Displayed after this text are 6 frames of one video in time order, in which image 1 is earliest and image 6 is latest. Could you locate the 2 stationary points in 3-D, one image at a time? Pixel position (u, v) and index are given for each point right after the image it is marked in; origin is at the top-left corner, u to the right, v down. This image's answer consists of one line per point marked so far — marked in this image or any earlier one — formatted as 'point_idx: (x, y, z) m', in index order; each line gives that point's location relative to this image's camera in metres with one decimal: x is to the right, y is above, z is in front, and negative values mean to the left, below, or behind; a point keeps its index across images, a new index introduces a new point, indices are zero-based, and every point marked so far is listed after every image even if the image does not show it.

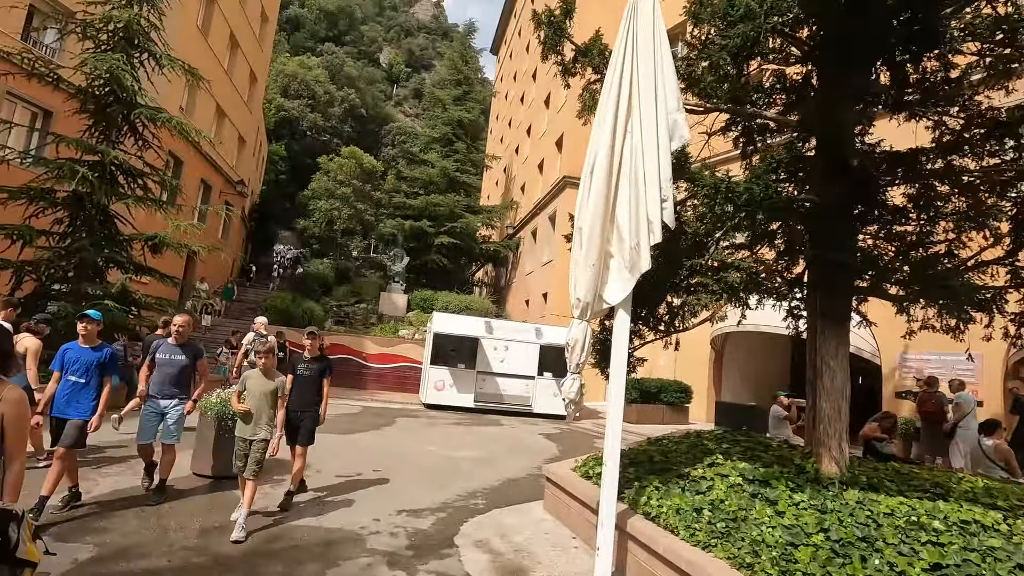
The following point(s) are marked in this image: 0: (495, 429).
0: (-0.4, -3.2, +12.2) m
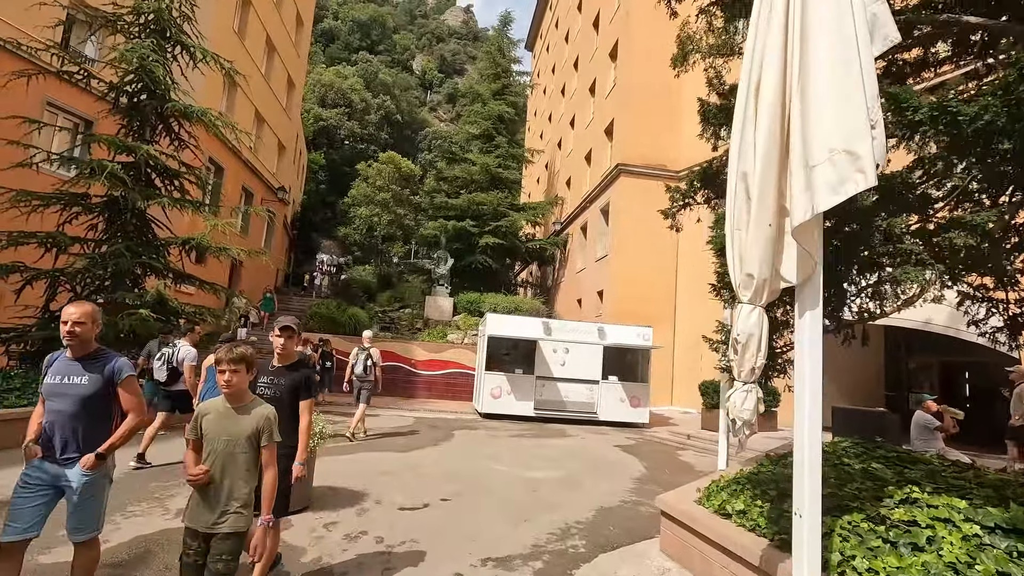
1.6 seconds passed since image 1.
0: (+1.0, -3.1, +10.9) m
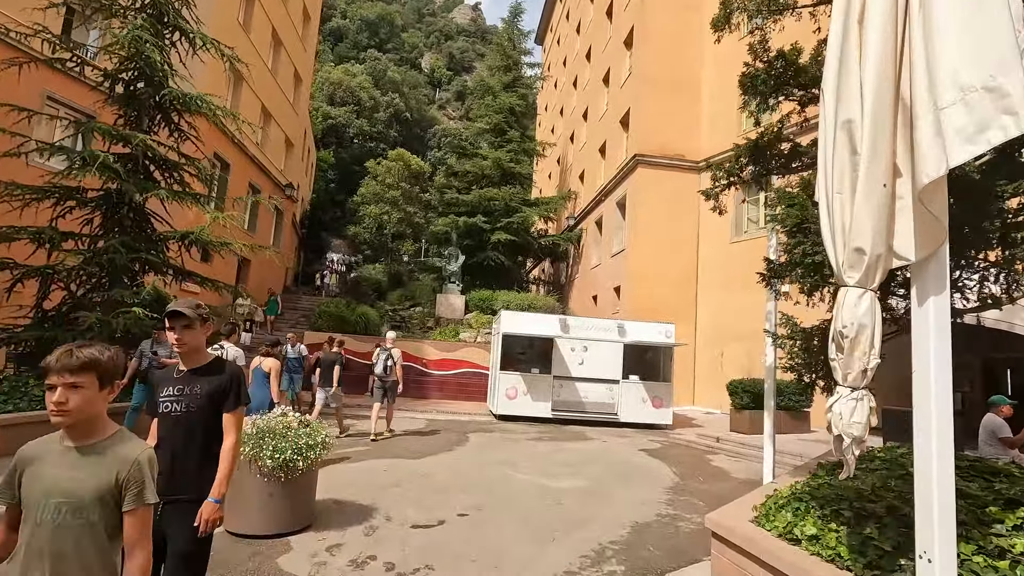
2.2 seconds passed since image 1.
0: (+1.4, -3.0, +10.3) m
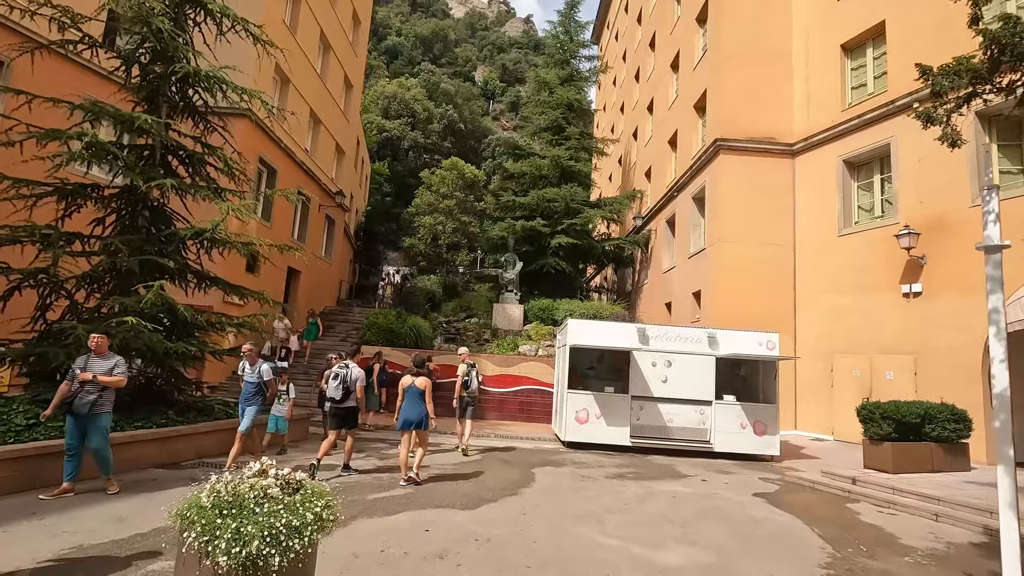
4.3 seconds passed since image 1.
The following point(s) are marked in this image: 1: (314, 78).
0: (+2.6, -3.0, +8.2) m
1: (-7.3, +7.8, +19.7) m
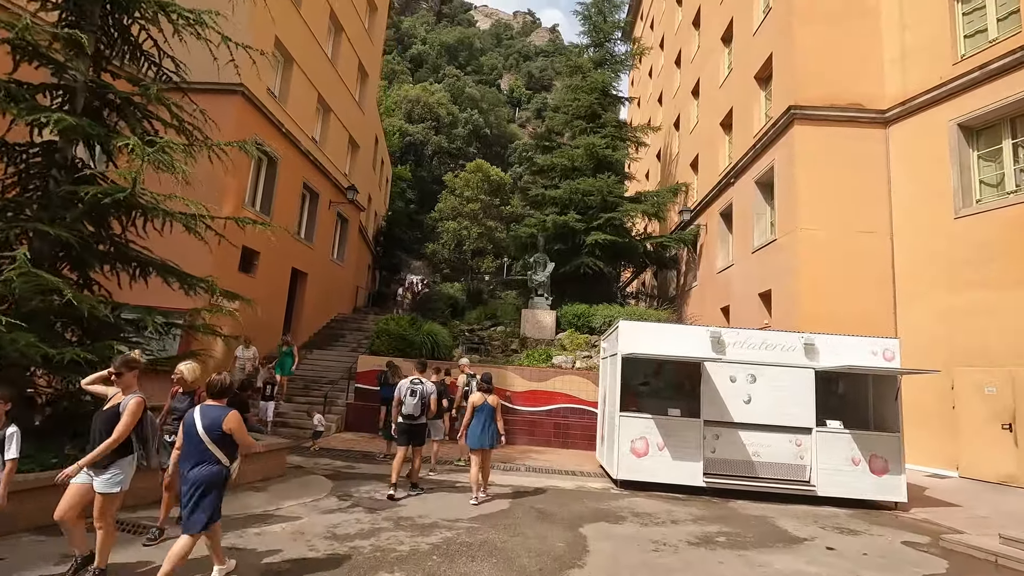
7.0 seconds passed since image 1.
0: (+3.0, -2.8, +5.6) m
1: (-6.3, +7.7, +17.9) m
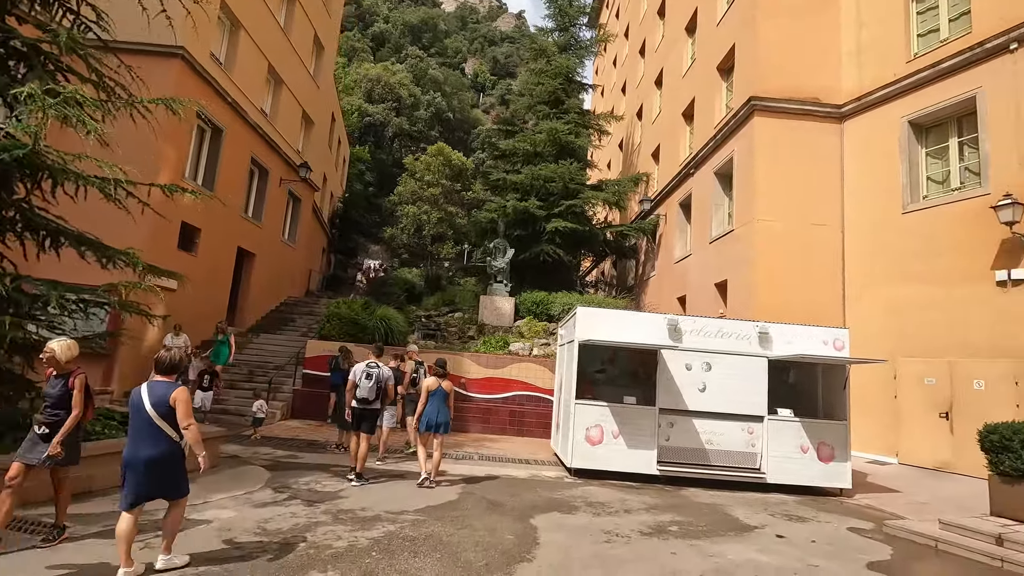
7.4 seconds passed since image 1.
0: (+2.5, -2.7, +5.5) m
1: (-7.5, +8.3, +16.9) m
